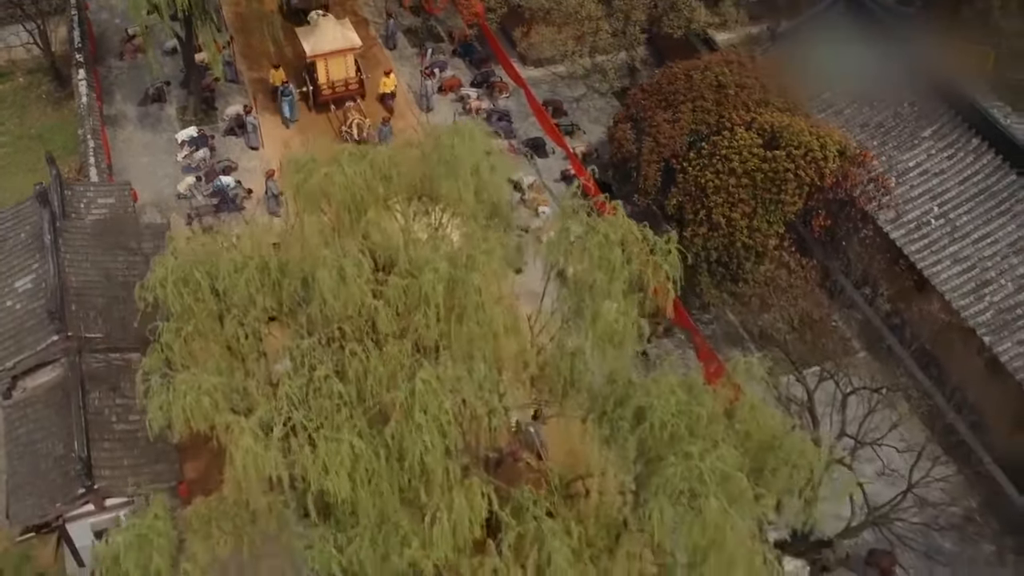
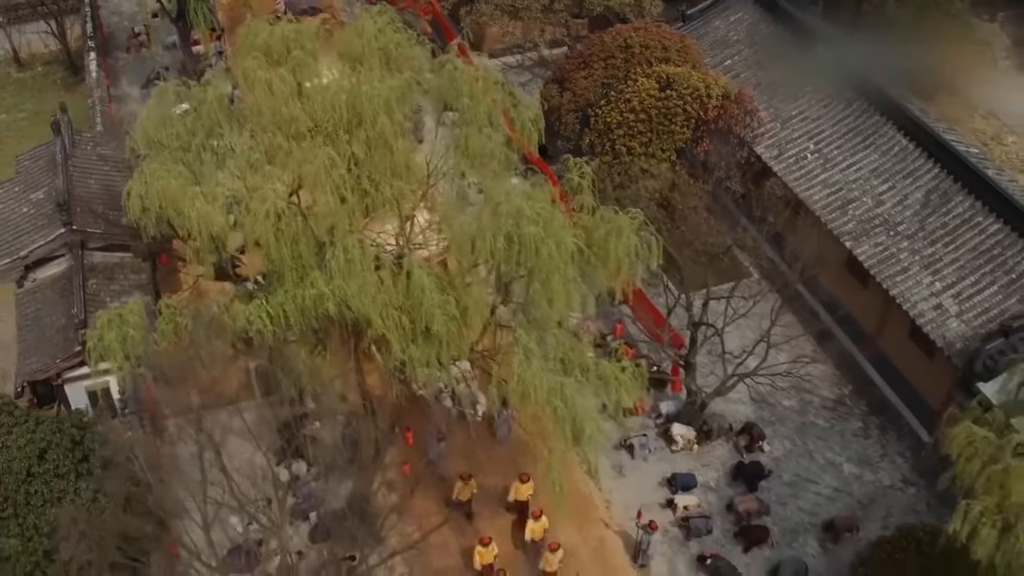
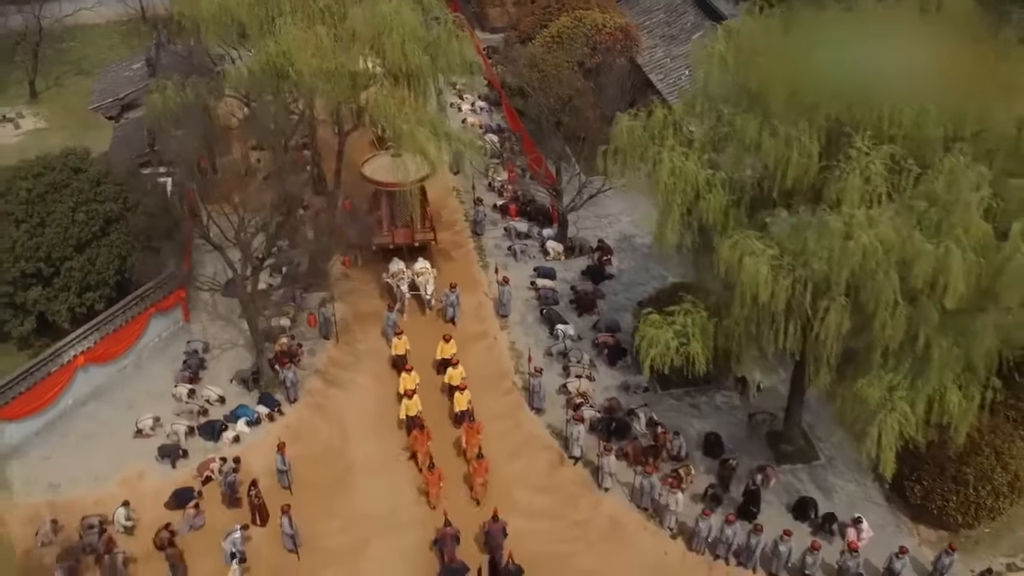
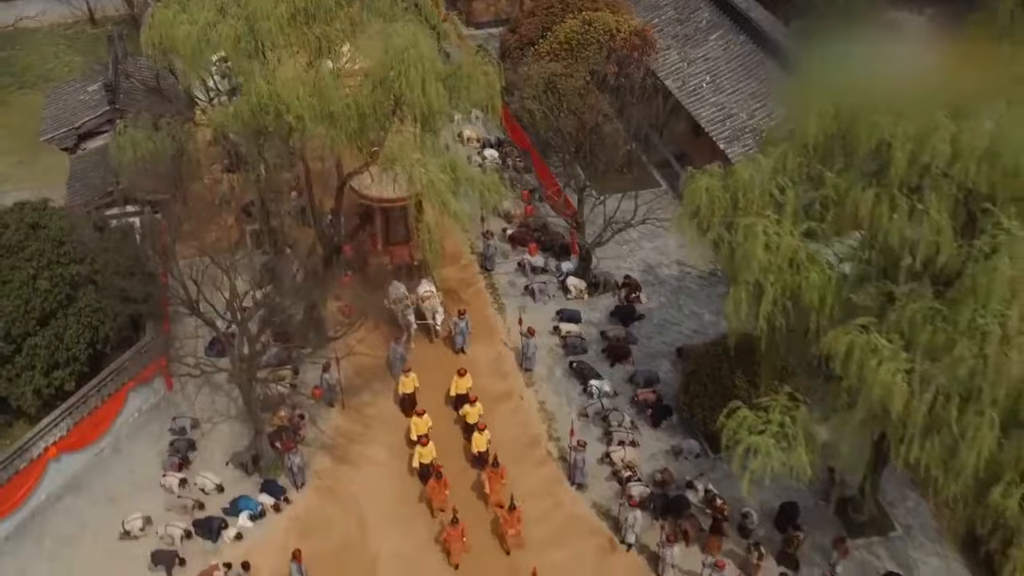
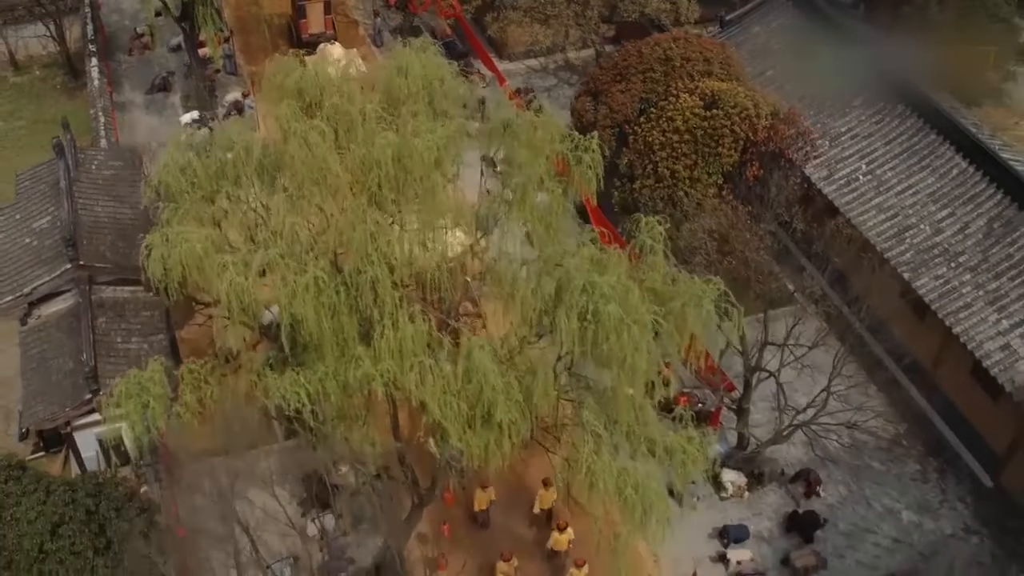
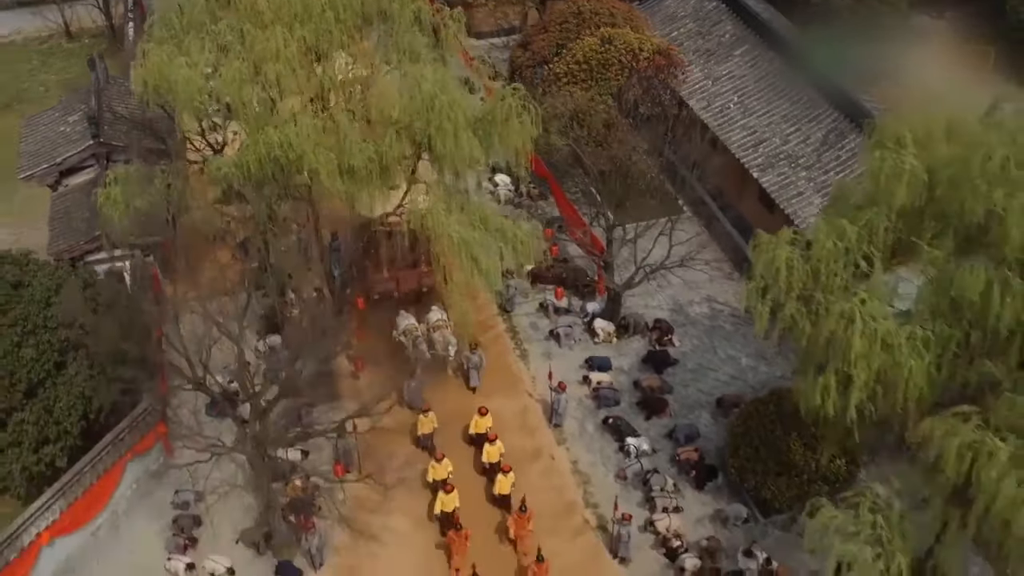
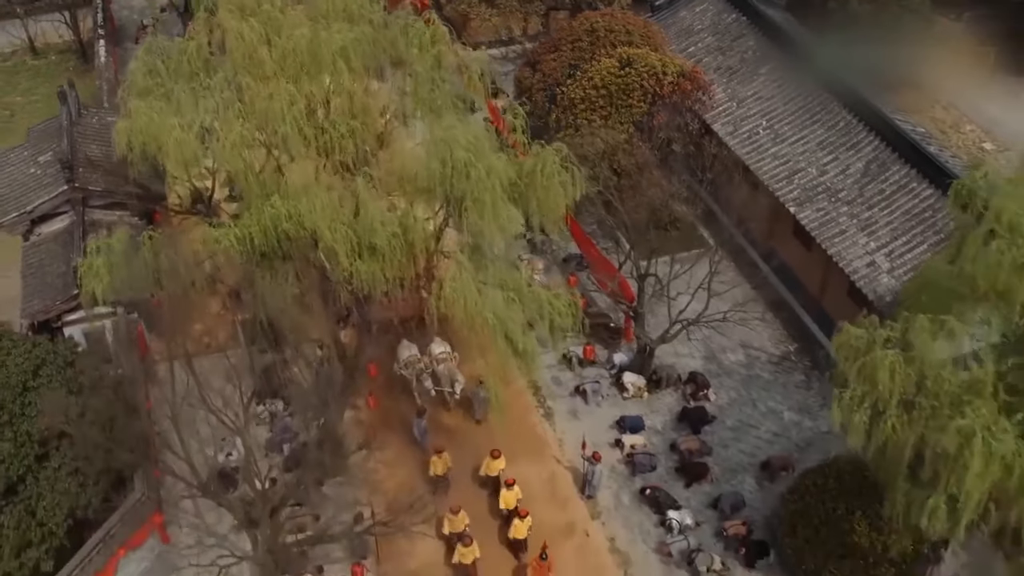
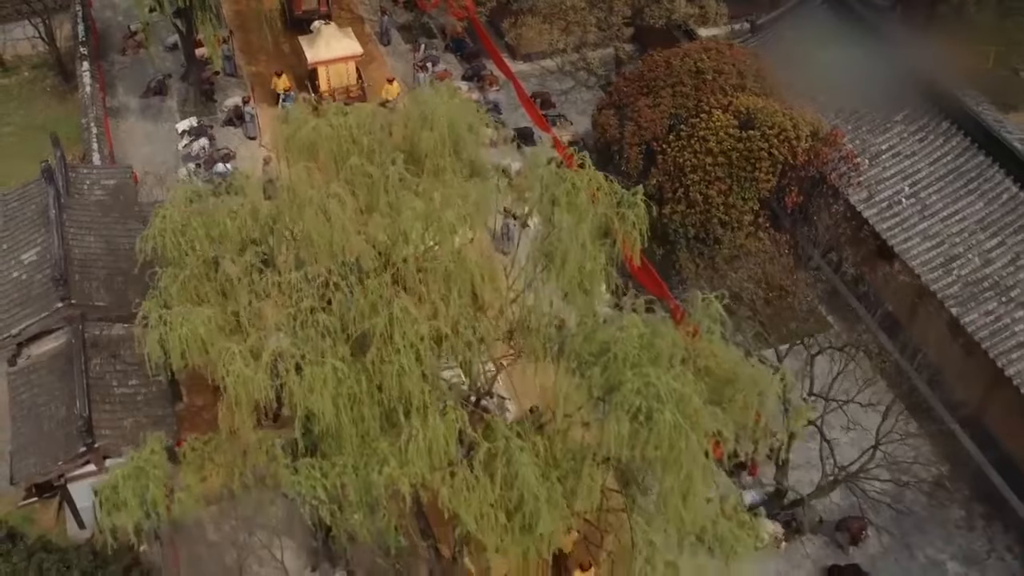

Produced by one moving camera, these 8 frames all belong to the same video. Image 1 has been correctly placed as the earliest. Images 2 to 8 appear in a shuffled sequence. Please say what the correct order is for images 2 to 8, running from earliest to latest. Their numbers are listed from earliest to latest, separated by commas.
8, 5, 2, 7, 6, 4, 3
